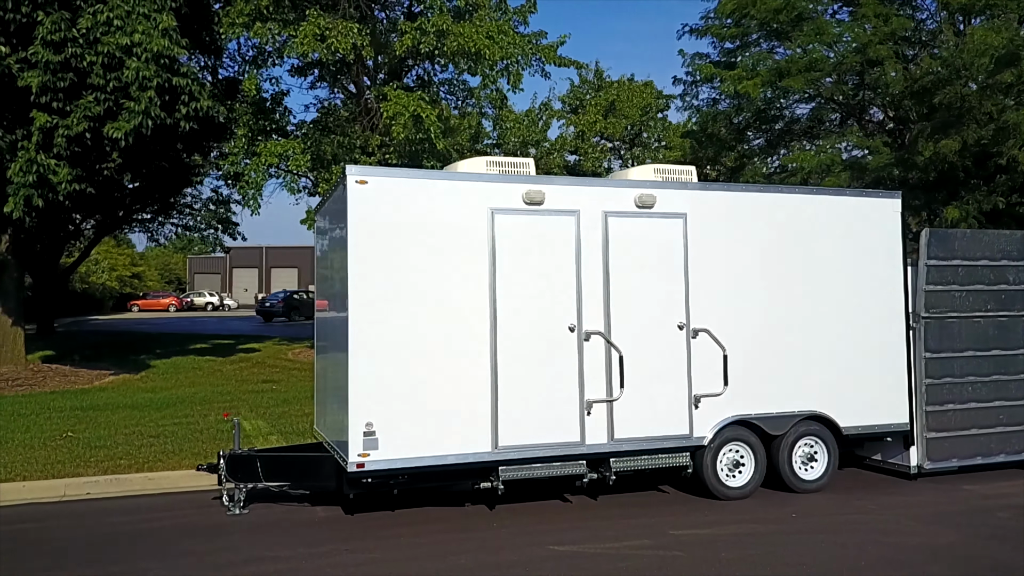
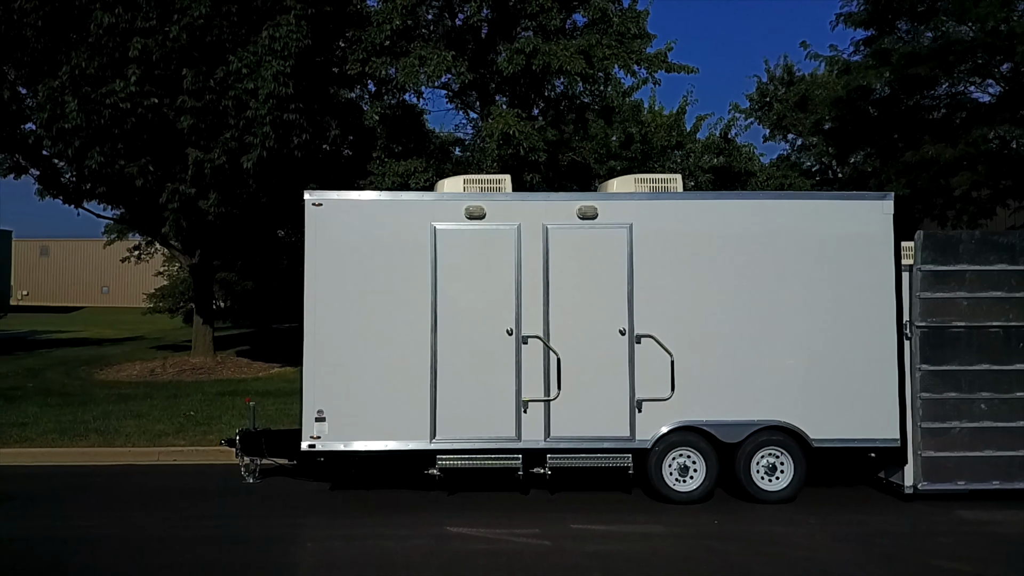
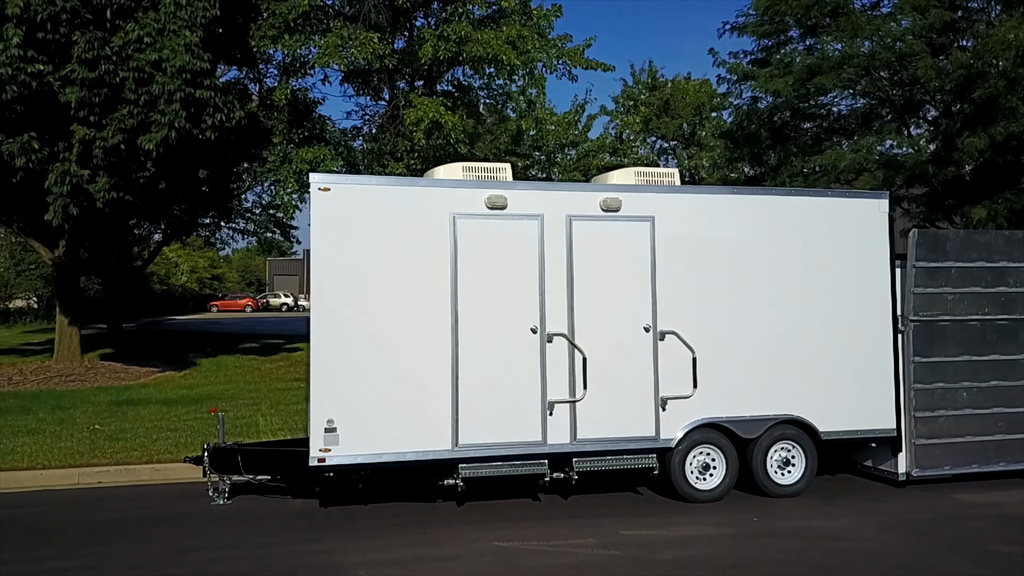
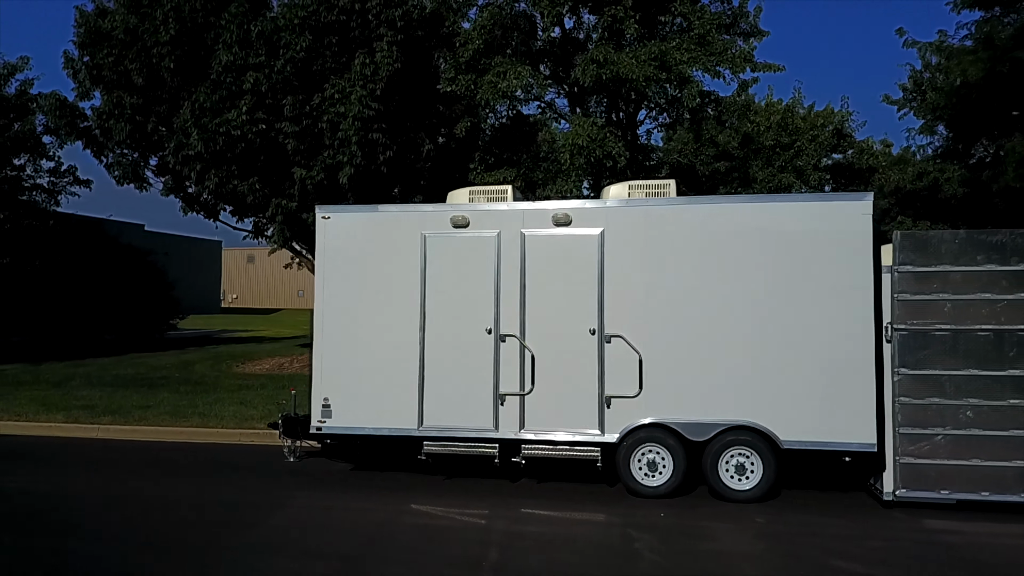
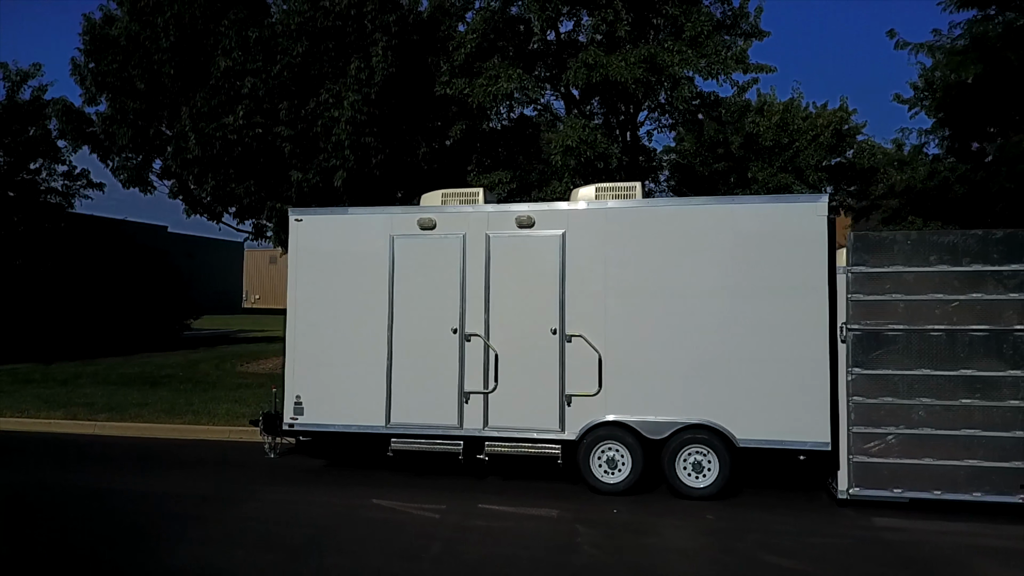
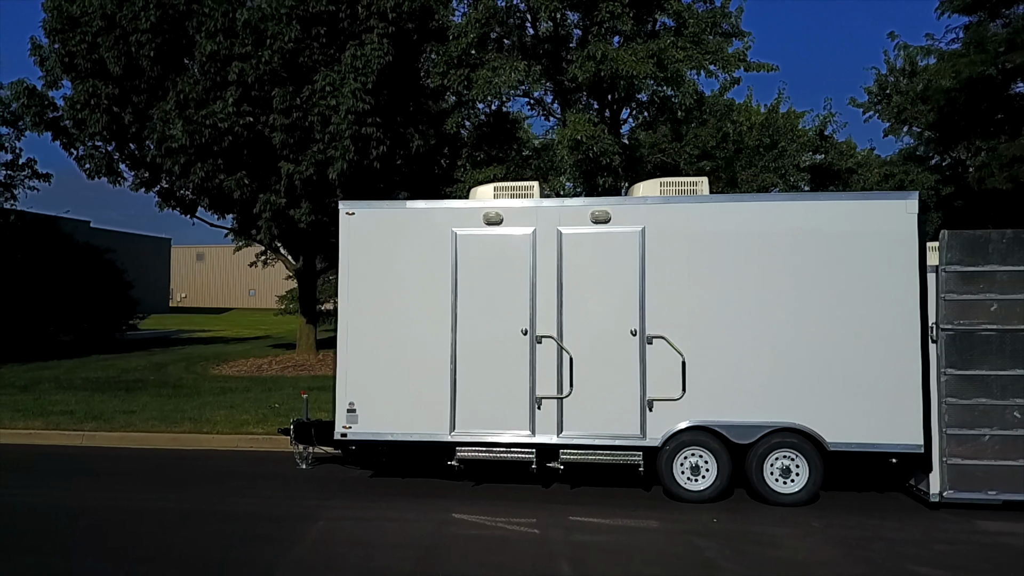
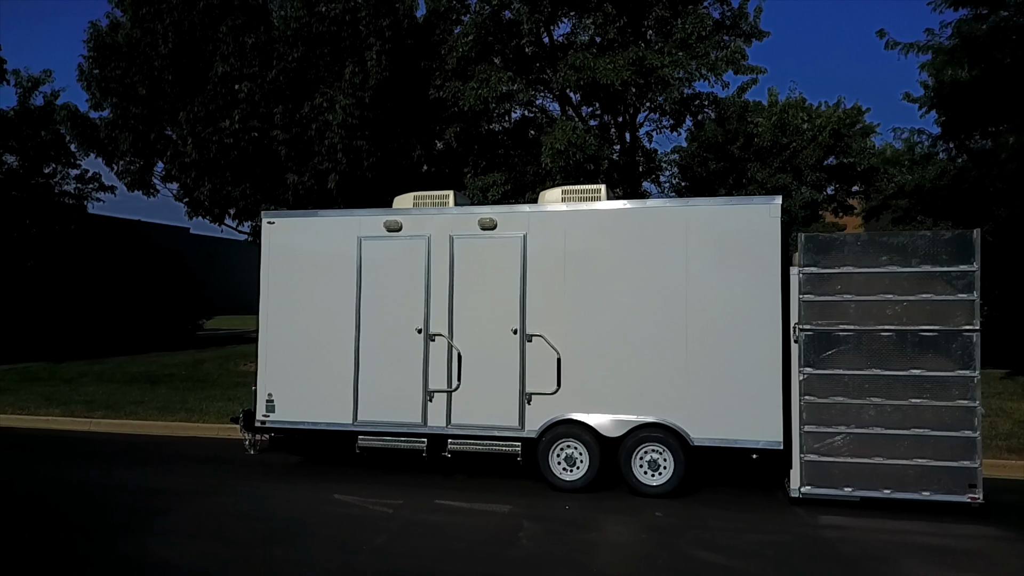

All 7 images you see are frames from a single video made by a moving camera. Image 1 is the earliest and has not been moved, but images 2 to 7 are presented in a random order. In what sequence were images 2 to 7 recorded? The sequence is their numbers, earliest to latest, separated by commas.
3, 2, 6, 4, 5, 7
